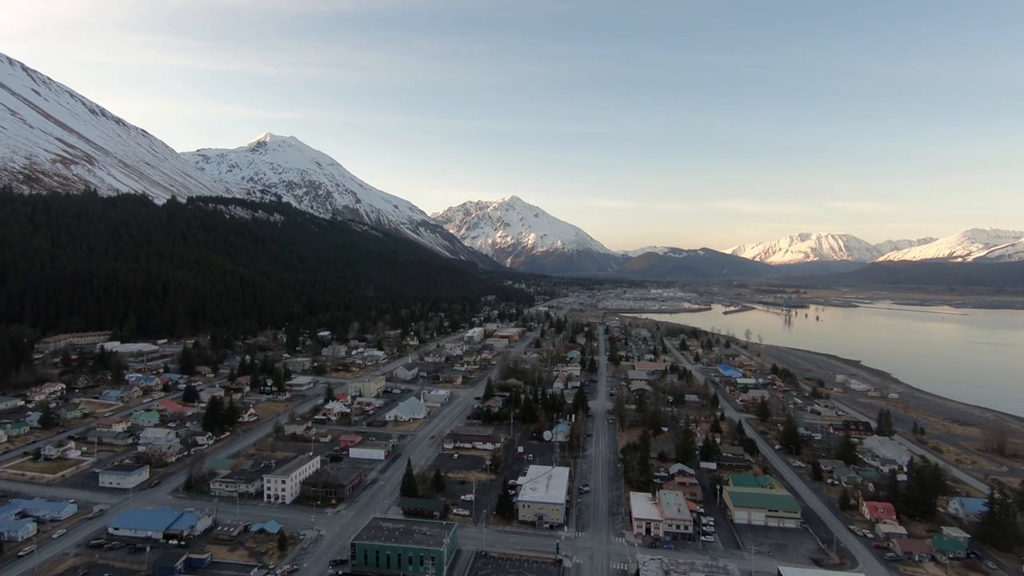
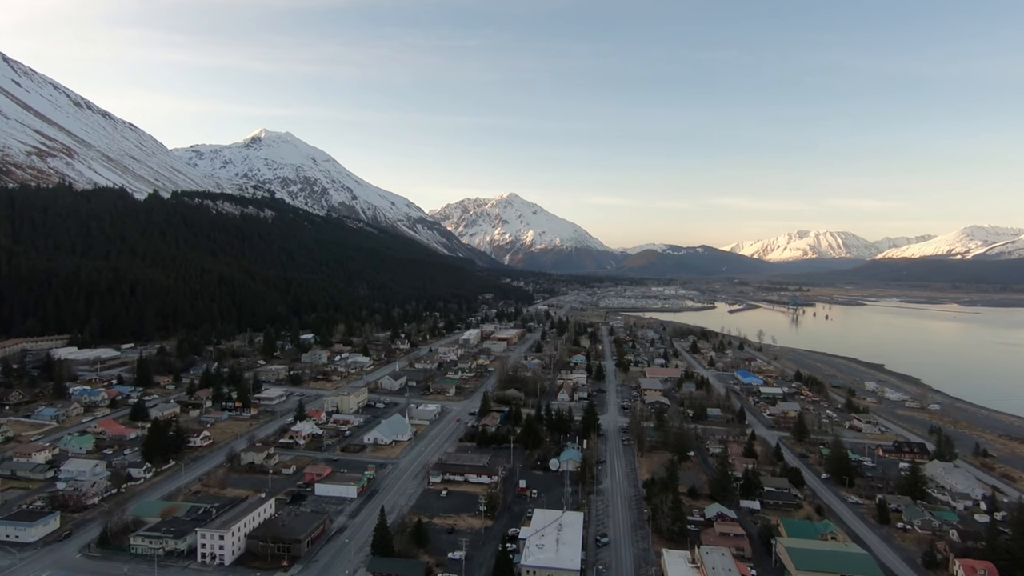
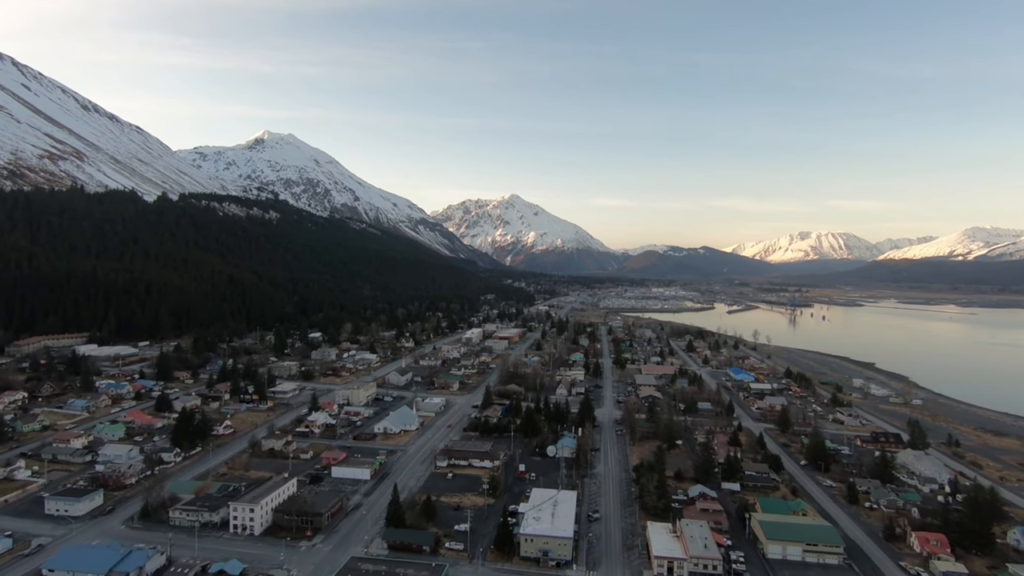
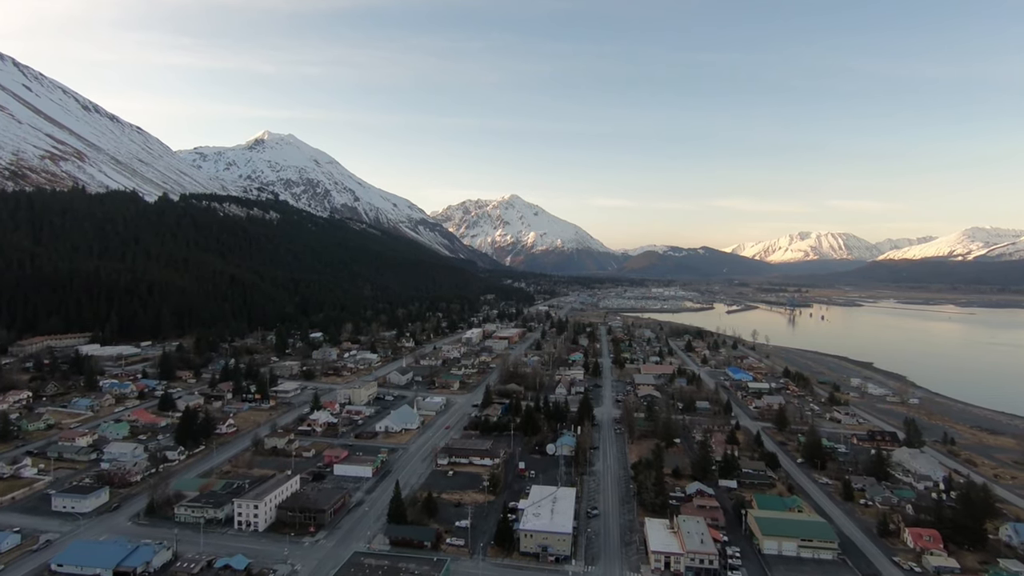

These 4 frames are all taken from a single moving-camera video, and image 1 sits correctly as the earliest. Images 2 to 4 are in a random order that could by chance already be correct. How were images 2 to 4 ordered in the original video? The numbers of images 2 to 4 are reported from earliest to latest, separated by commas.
4, 3, 2
